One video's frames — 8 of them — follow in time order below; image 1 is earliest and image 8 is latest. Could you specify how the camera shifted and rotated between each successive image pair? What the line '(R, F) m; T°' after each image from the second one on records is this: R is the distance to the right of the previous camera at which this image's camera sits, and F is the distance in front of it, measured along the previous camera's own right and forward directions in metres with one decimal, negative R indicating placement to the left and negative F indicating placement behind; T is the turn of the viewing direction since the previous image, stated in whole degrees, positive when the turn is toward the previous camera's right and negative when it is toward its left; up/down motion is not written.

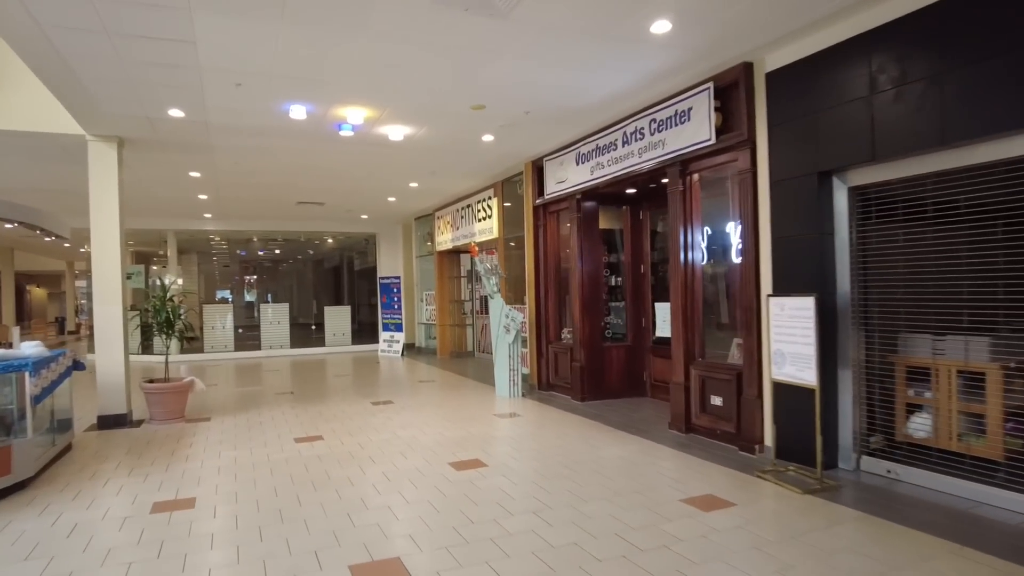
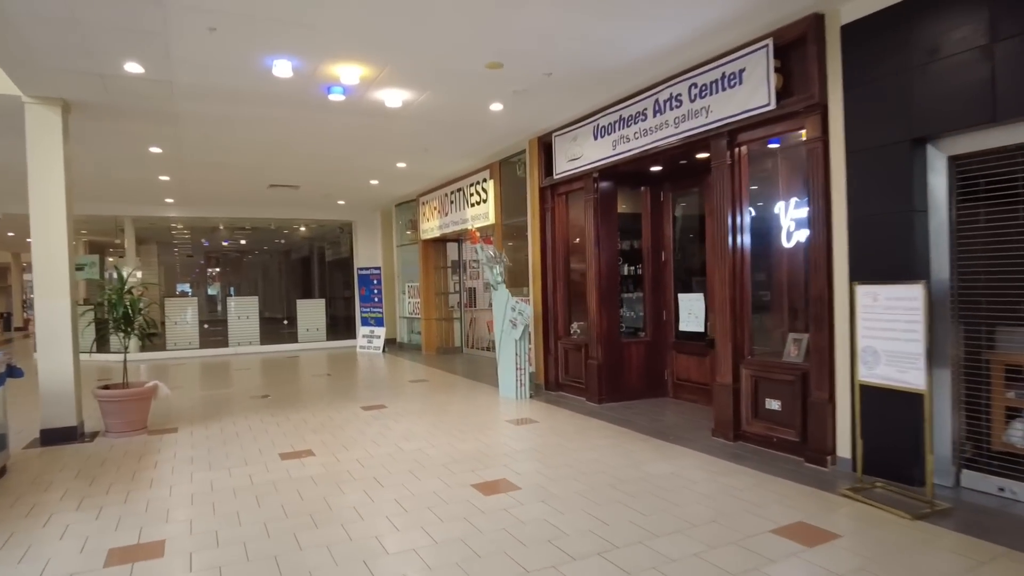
(-0.4, +0.8) m; +3°
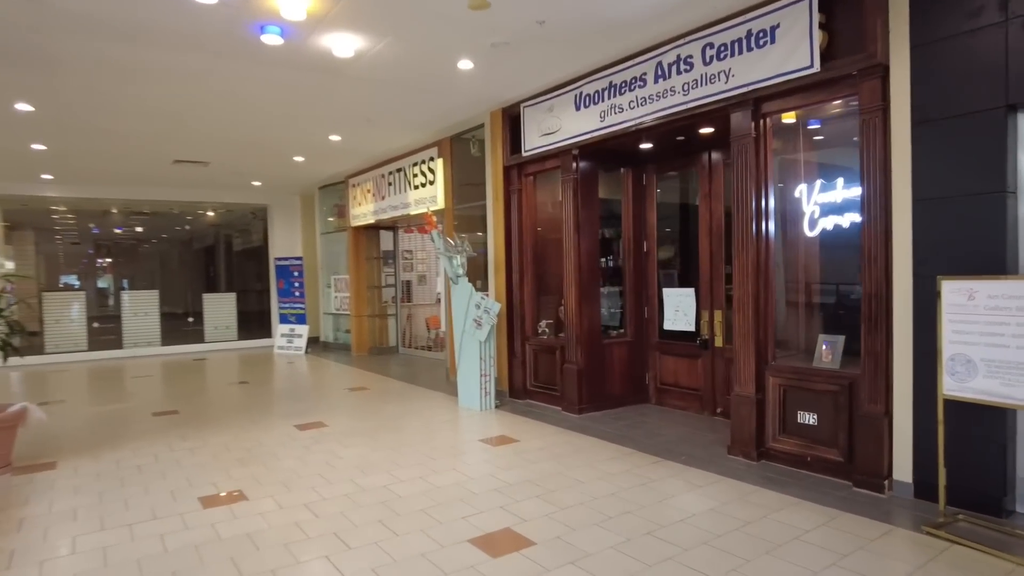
(-0.4, +0.9) m; +8°
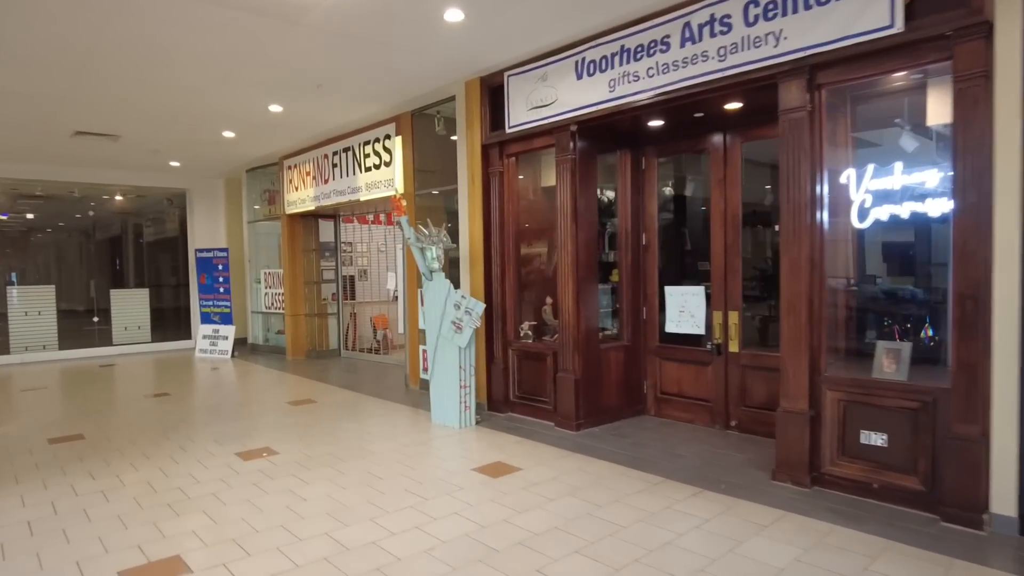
(-0.5, +0.8) m; +7°
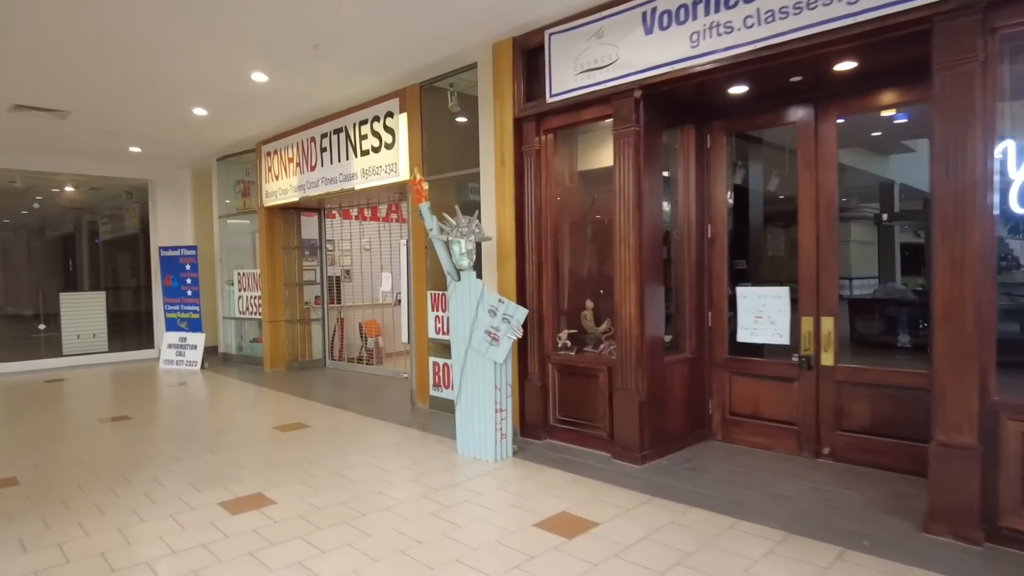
(-0.5, +0.9) m; +3°
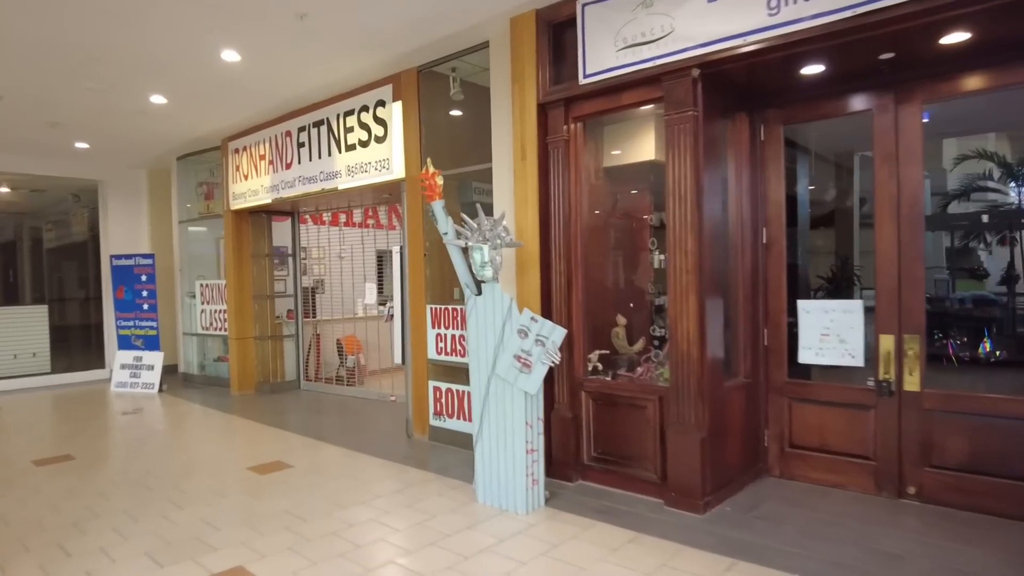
(-0.4, +0.7) m; +3°
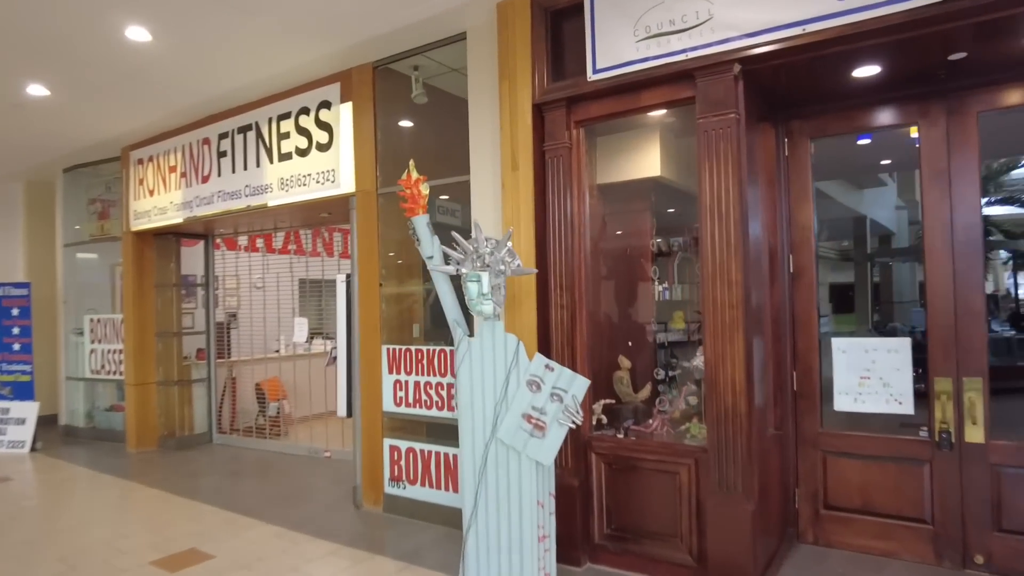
(-0.4, +0.7) m; +8°
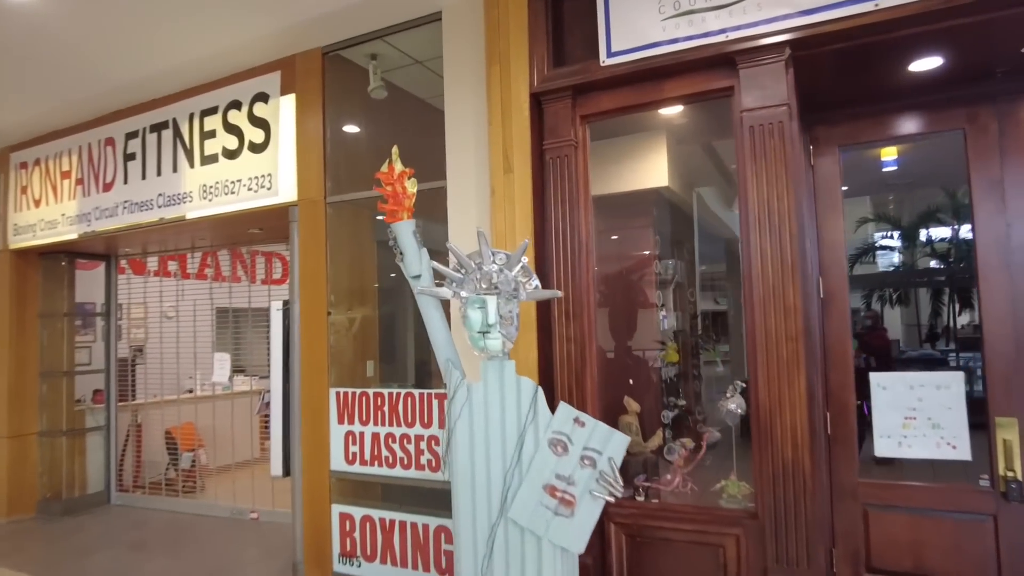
(-0.3, +0.6) m; +7°
